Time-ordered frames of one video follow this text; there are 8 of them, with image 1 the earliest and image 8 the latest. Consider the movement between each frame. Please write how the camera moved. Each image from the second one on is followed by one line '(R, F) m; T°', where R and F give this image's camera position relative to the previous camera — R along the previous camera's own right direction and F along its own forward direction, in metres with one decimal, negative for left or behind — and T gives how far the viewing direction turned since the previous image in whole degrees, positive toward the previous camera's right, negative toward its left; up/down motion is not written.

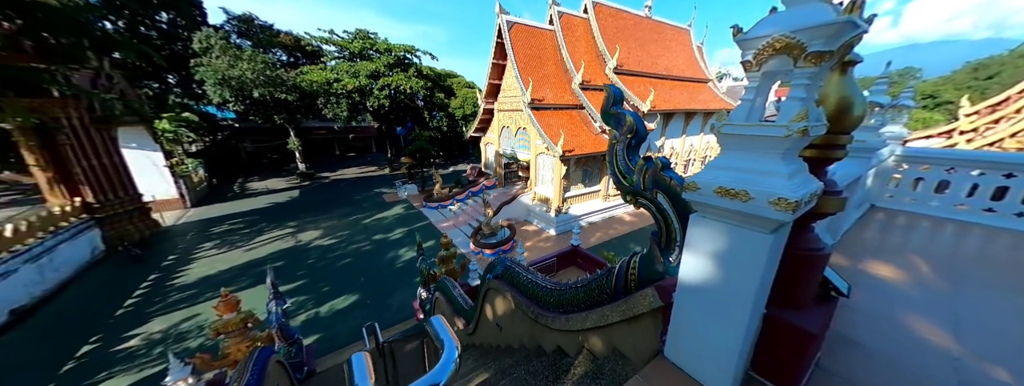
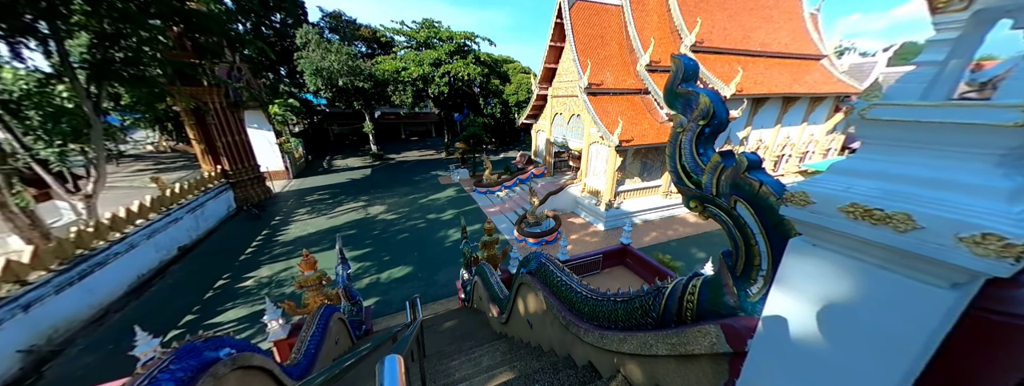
(+0.1, +0.2) m; -11°
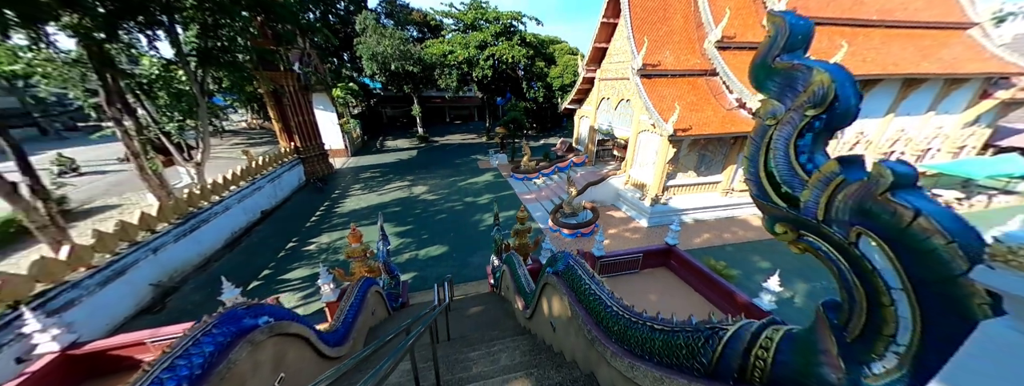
(+0.1, +0.2) m; -8°
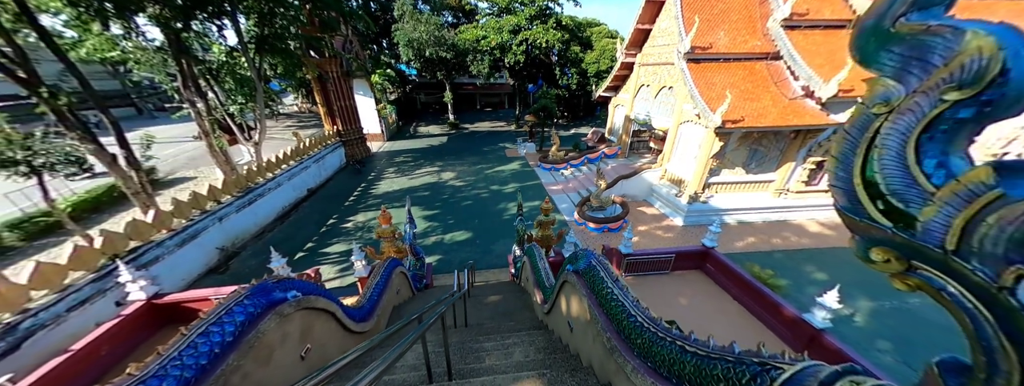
(0.0, +0.1) m; -6°
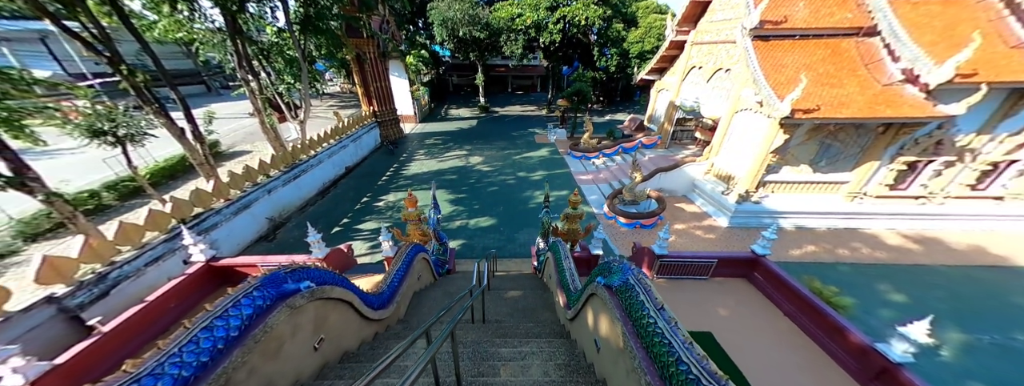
(0.0, +0.3) m; -6°
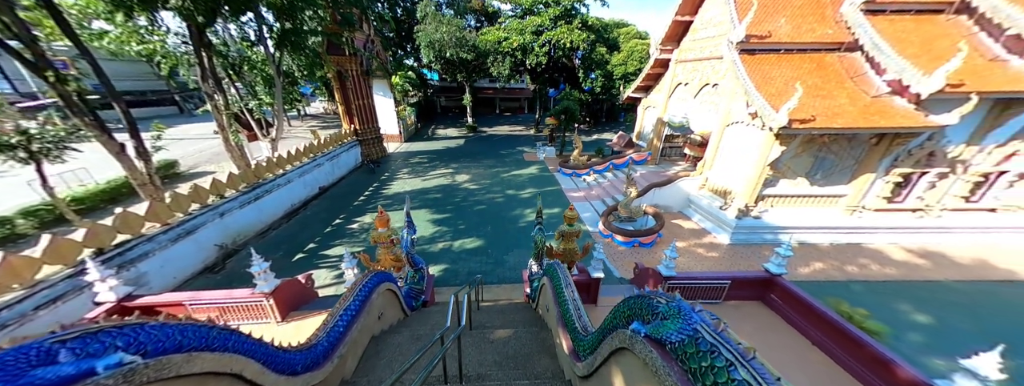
(0.0, +0.7) m; +3°
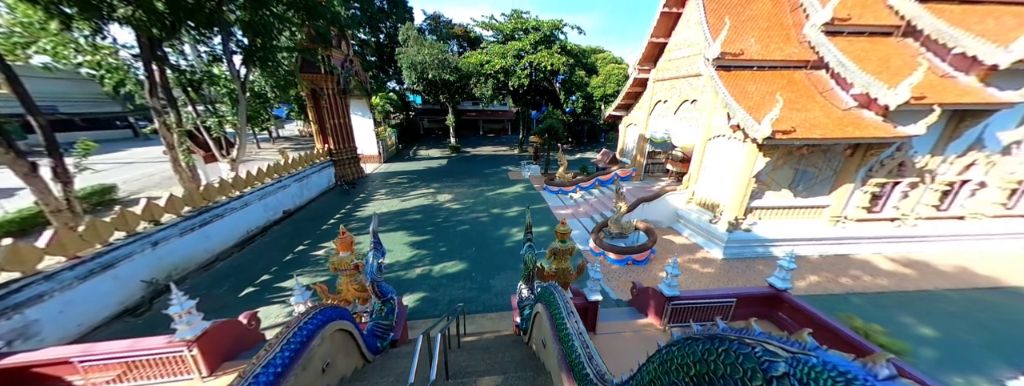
(0.0, +0.5) m; +4°
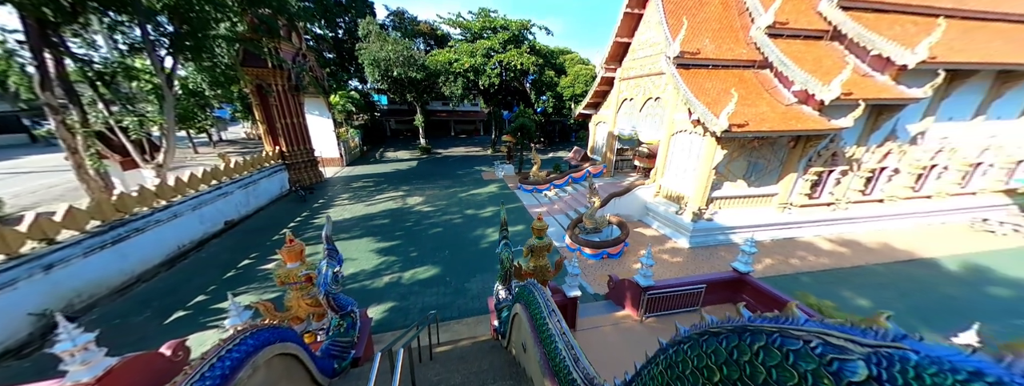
(0.0, +0.2) m; +6°
